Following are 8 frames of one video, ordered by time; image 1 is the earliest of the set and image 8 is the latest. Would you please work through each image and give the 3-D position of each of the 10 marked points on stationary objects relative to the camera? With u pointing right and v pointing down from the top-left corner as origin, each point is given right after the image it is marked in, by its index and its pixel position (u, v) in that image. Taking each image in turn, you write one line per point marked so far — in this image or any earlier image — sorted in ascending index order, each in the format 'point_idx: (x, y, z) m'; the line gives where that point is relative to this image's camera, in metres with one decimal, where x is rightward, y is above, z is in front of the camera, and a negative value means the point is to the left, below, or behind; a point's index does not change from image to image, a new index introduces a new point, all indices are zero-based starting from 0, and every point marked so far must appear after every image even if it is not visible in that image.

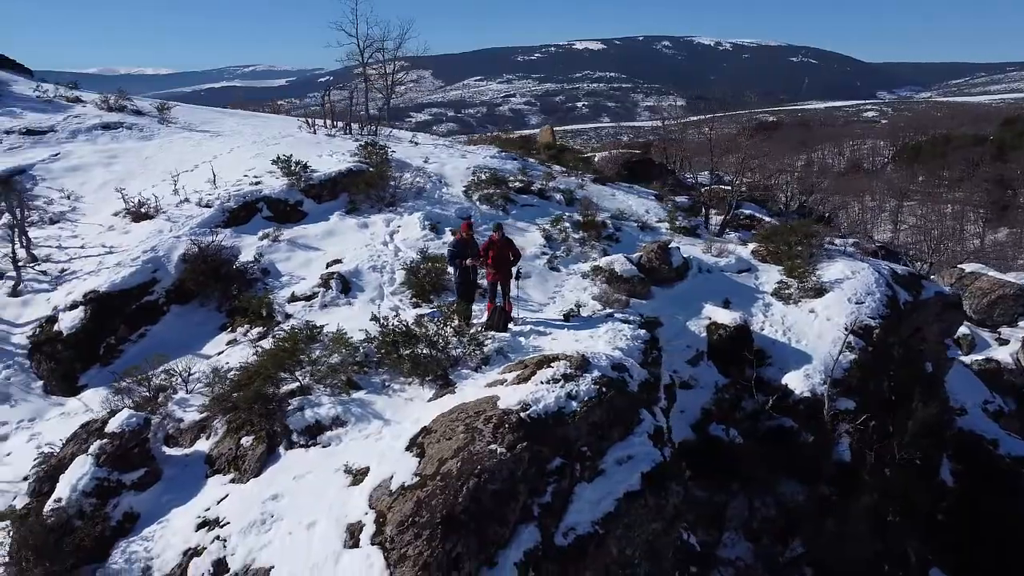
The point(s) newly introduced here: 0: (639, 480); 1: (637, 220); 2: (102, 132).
0: (+0.8, -1.3, +5.5) m
1: (+1.9, +1.0, +12.4) m
2: (-6.3, +2.4, +12.5) m
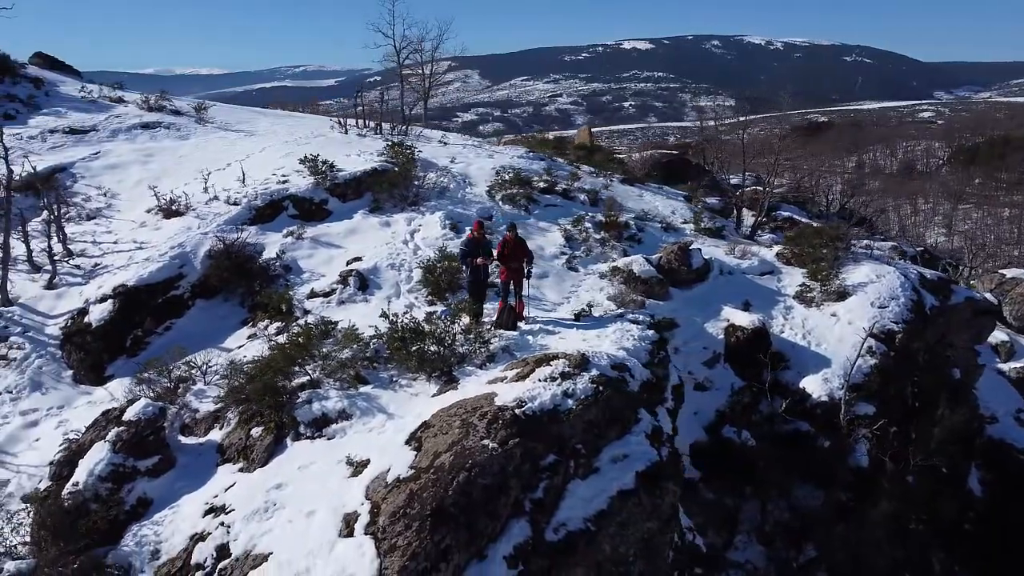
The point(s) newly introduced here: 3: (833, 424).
0: (+0.8, -1.3, +5.6) m
1: (+2.3, +1.0, +12.3) m
2: (-5.9, +2.5, +12.9) m
3: (+3.6, -1.4, +8.9) m
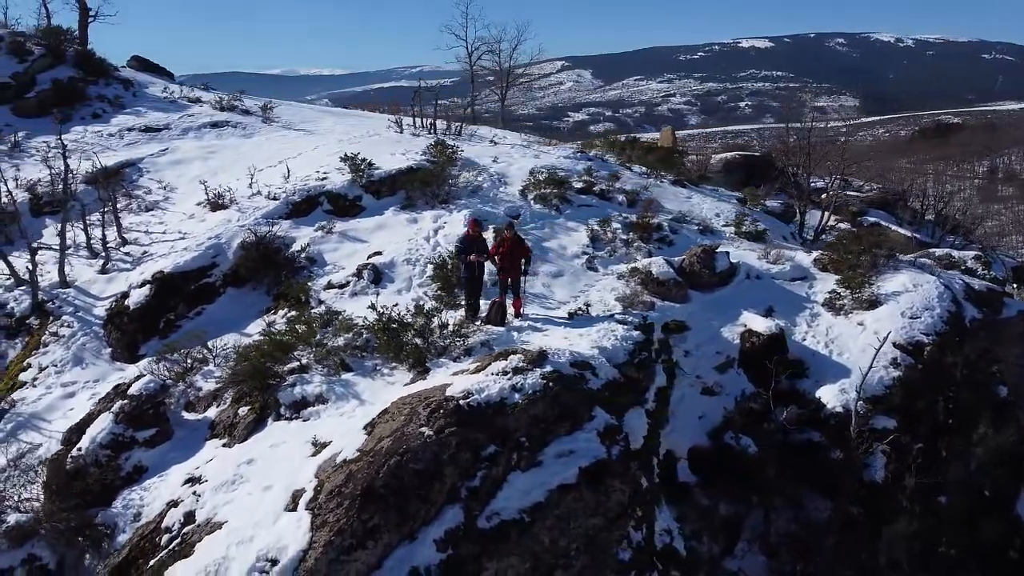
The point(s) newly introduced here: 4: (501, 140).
0: (+0.4, -1.3, +5.7) m
1: (+2.8, +1.0, +12.2) m
2: (-5.1, +2.7, +13.8) m
3: (+3.6, -1.5, +8.6) m
4: (-0.2, +2.6, +14.6) m
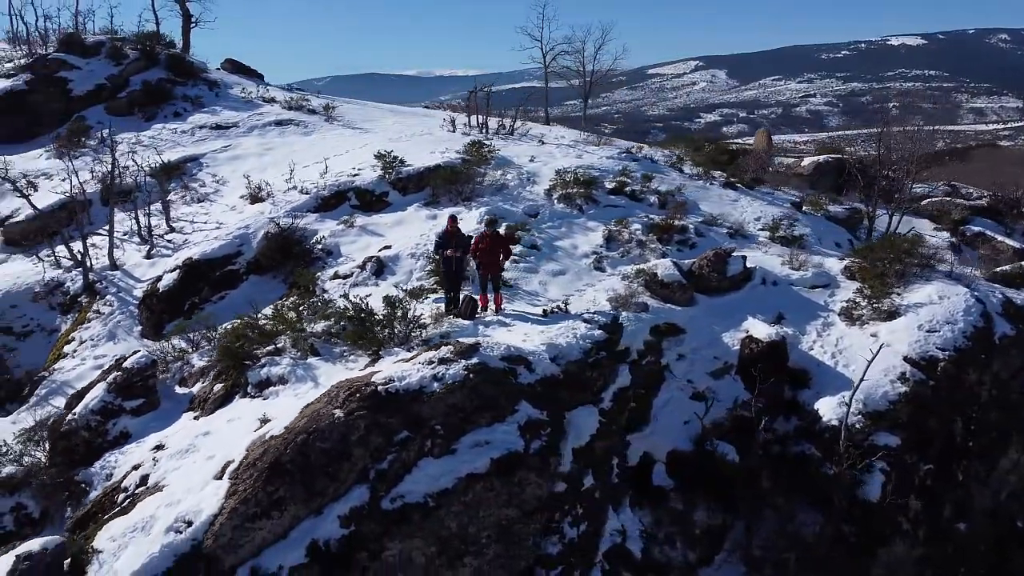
0: (-0.2, -1.3, +5.8) m
1: (+3.2, +0.9, +11.9) m
2: (-4.3, +2.9, +14.7) m
3: (+3.4, -1.6, +8.2) m
4: (+0.6, +2.7, +14.8) m
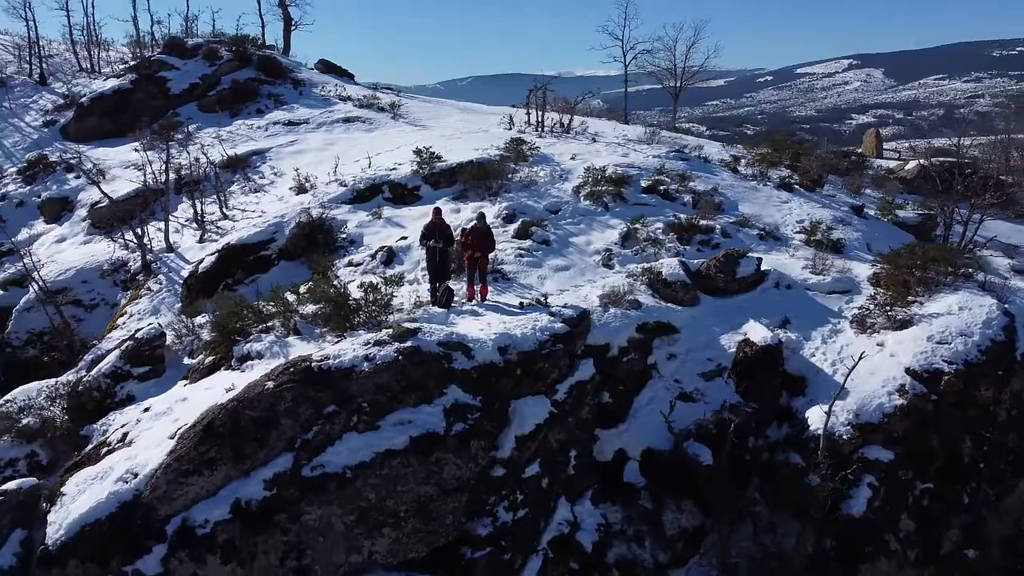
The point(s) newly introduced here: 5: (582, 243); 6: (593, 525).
0: (-0.8, -1.2, +6.1) m
1: (+3.6, +0.8, +11.6) m
2: (-3.3, +3.1, +15.6) m
3: (+3.1, -1.7, +7.9) m
4: (+1.6, +2.7, +14.8) m
5: (+0.9, +0.6, +10.5) m
6: (+0.8, -2.1, +7.3) m
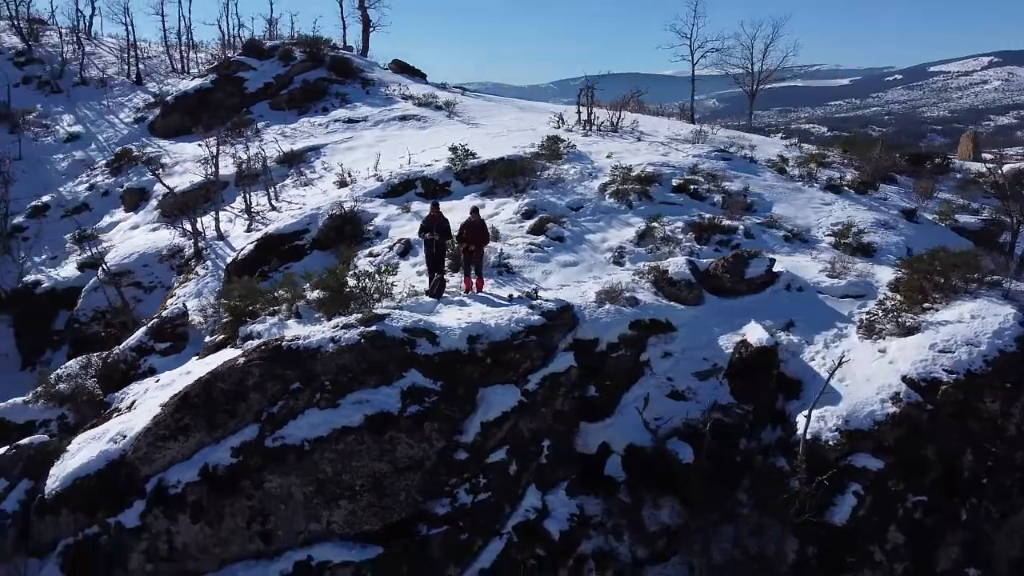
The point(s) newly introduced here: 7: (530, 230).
0: (-1.2, -1.1, +6.5) m
1: (+4.0, +0.8, +11.3) m
2: (-2.3, +3.3, +16.2) m
3: (+2.9, -1.7, +7.8) m
4: (+2.4, +2.7, +14.8) m
5: (+1.1, +0.6, +10.6) m
6: (+0.5, -2.1, +7.5) m
7: (+0.2, +0.8, +10.7) m
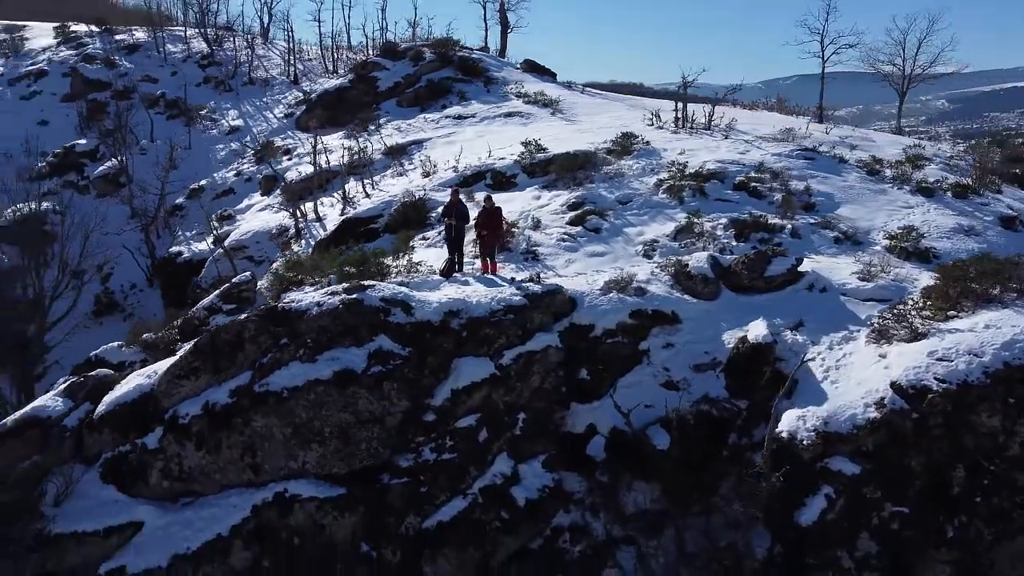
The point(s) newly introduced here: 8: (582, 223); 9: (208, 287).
0: (-1.7, -0.8, +7.5) m
1: (+4.6, +0.7, +10.9) m
2: (-0.2, +3.5, +17.1) m
3: (+2.6, -1.6, +7.7) m
4: (+4.0, +2.7, +14.6) m
5: (+1.6, +0.7, +10.9) m
6: (+0.2, -1.9, +8.0) m
7: (+0.8, +0.9, +11.2) m
8: (+0.9, +0.9, +11.1) m
9: (-5.3, 0.0, +14.2) m
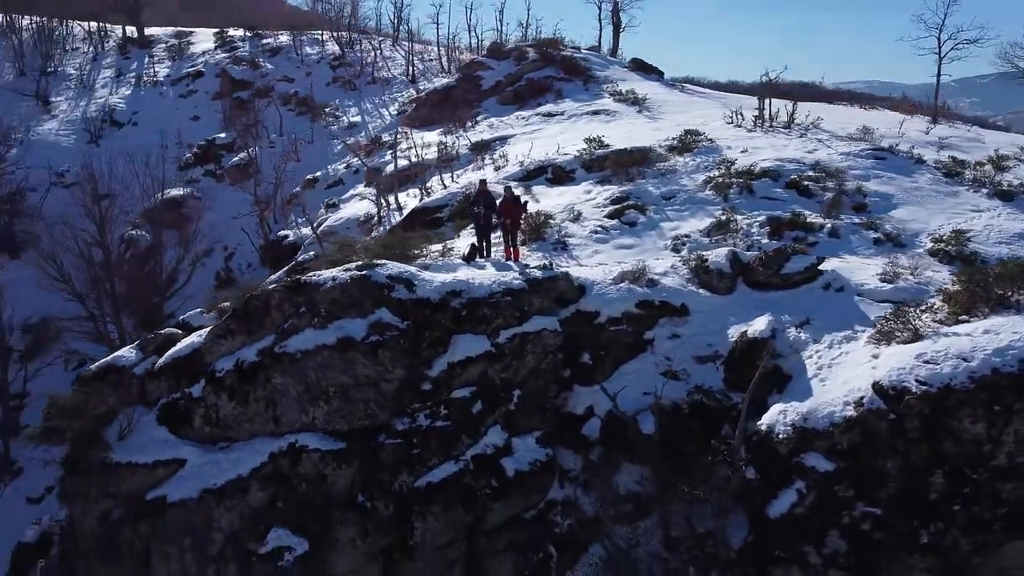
0: (-1.8, -0.5, +8.4) m
1: (+5.0, +0.7, +10.6) m
2: (+1.6, +3.7, +17.5) m
3: (+2.3, -1.6, +7.8) m
4: (+5.2, +2.7, +14.3) m
5: (+2.1, +0.8, +11.1) m
6: (+0.1, -1.7, +8.6) m
7: (+1.4, +1.0, +11.6) m
8: (+1.5, +1.0, +11.4) m
9: (-4.1, +0.4, +15.7) m
